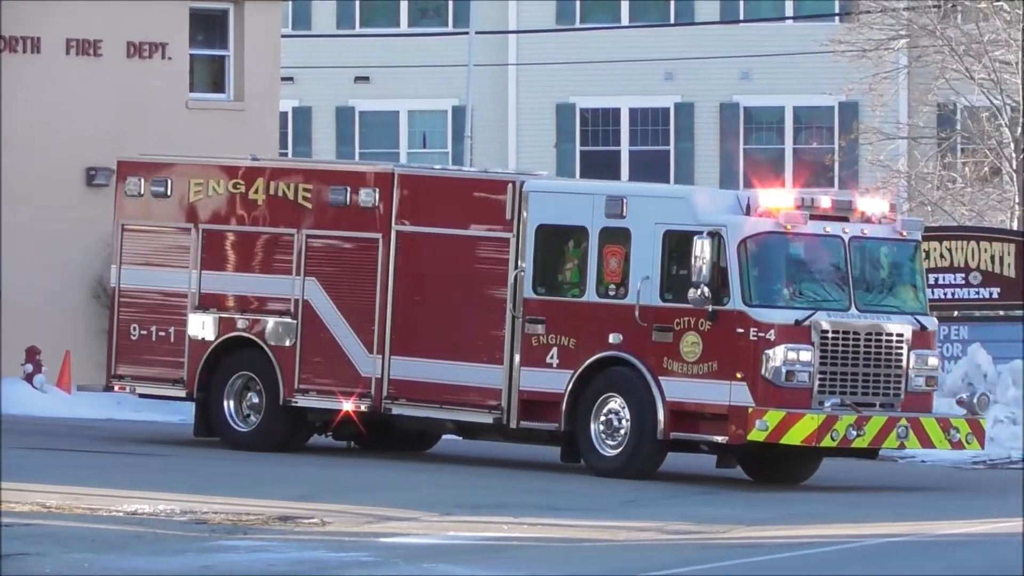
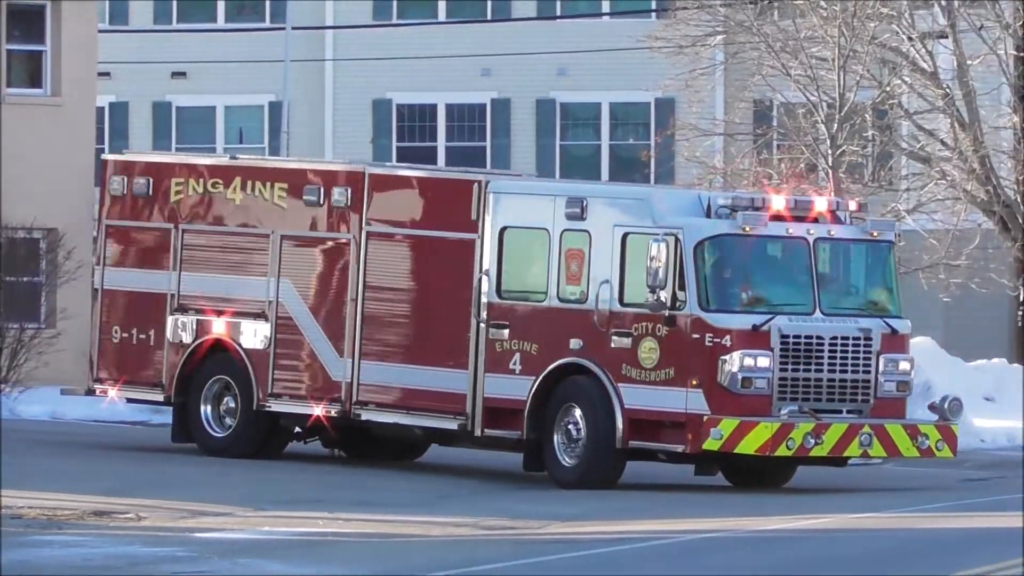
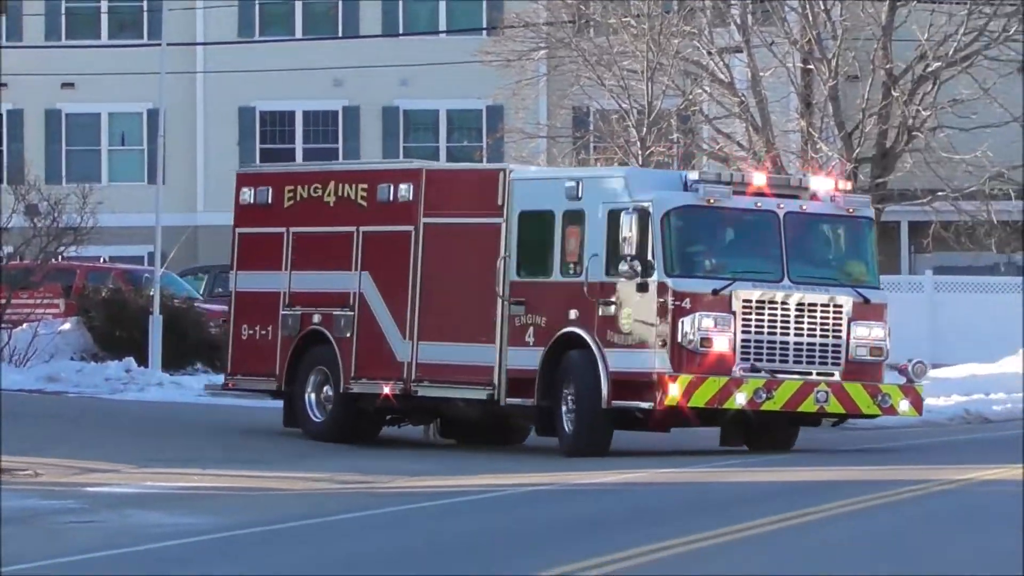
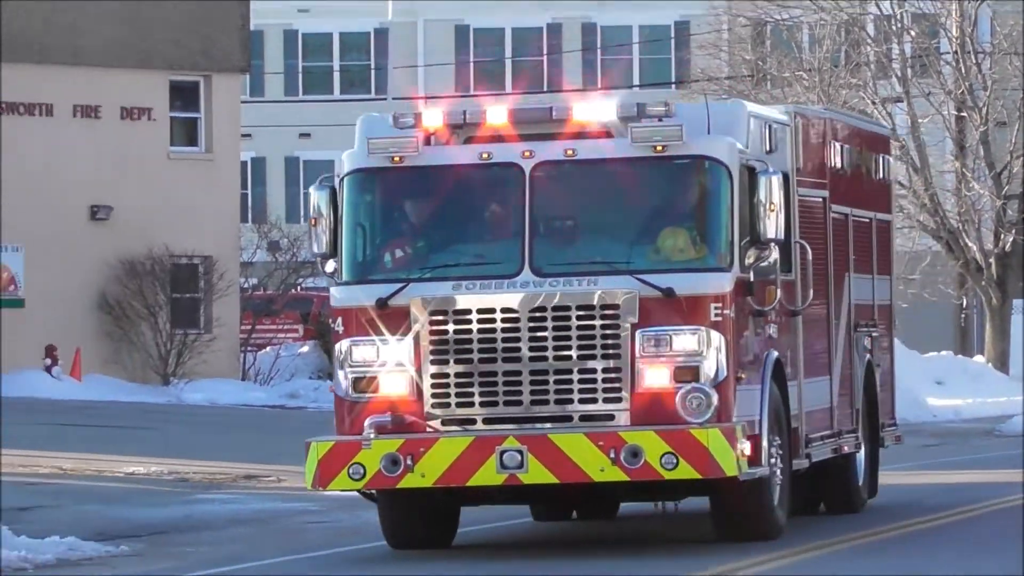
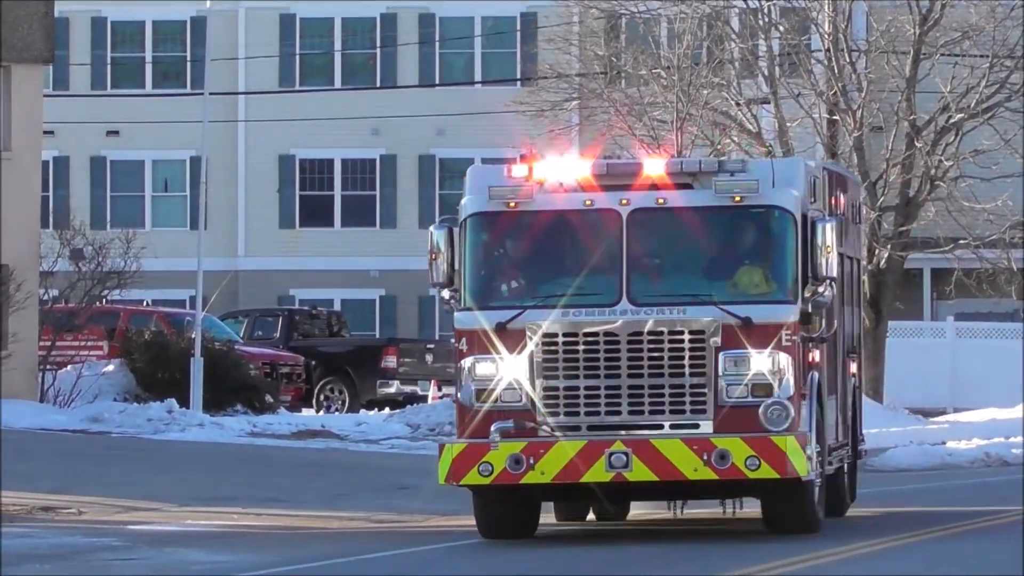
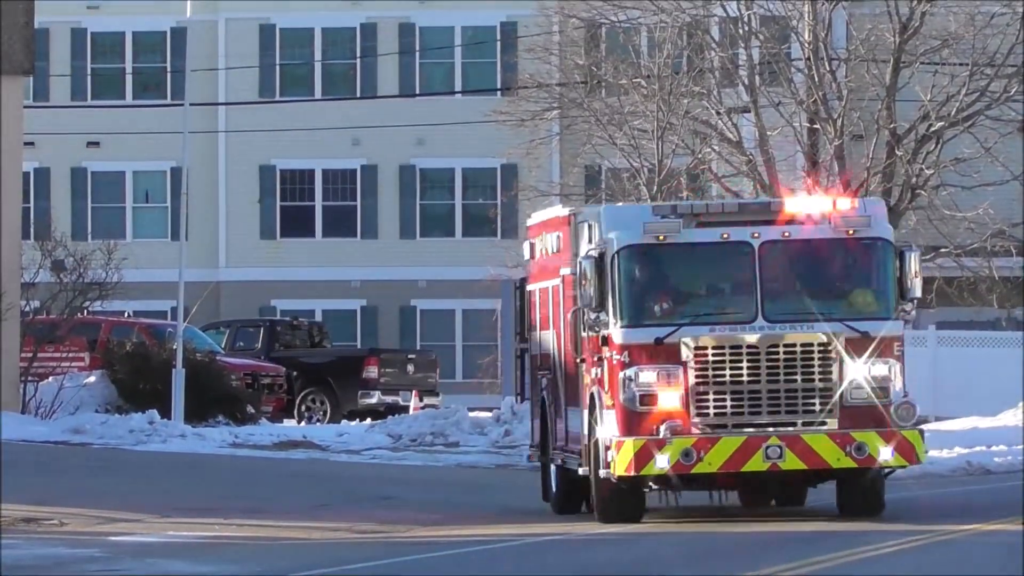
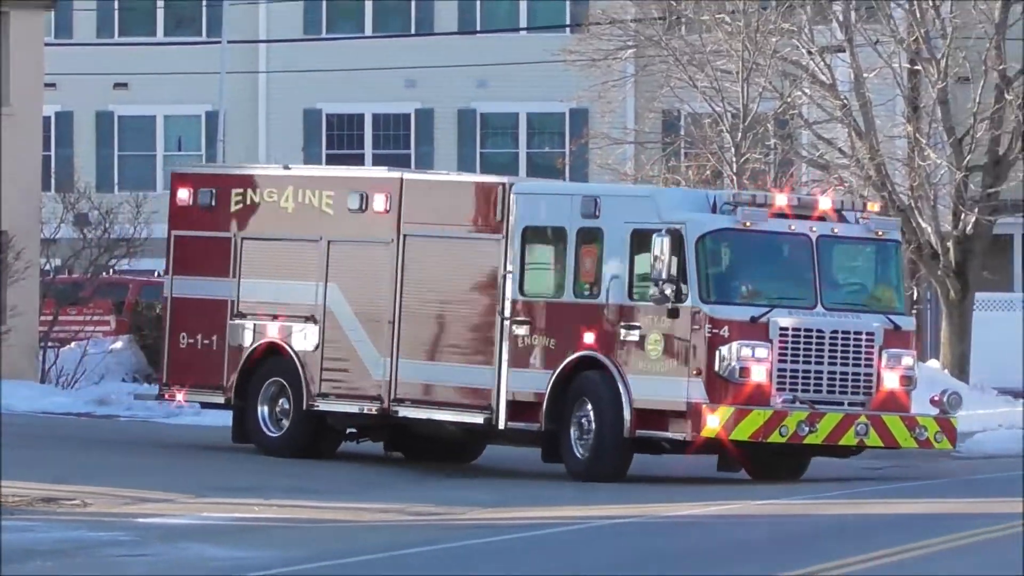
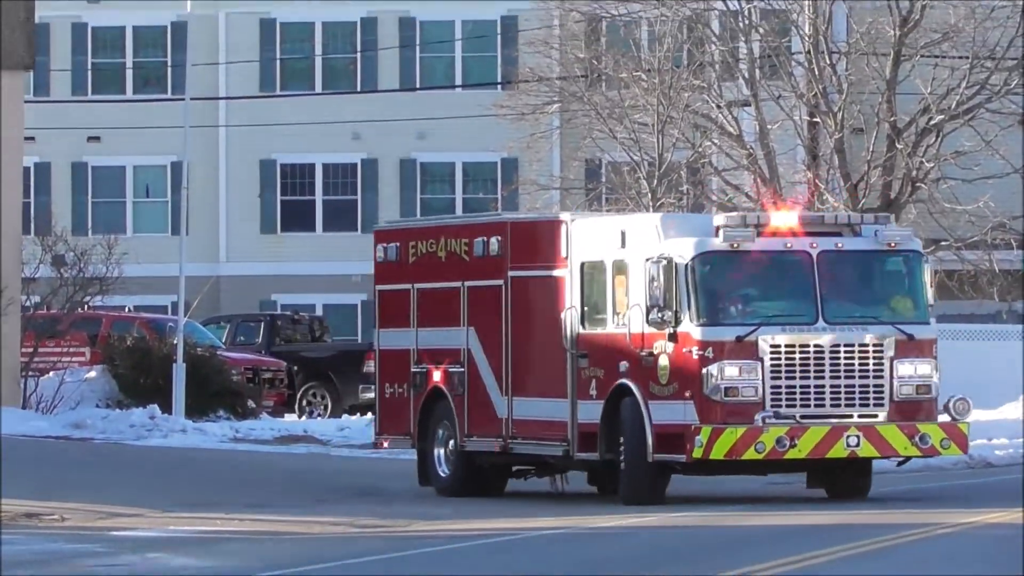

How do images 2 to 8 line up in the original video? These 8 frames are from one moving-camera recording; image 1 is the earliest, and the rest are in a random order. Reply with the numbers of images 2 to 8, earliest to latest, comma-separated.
2, 7, 3, 8, 6, 5, 4
